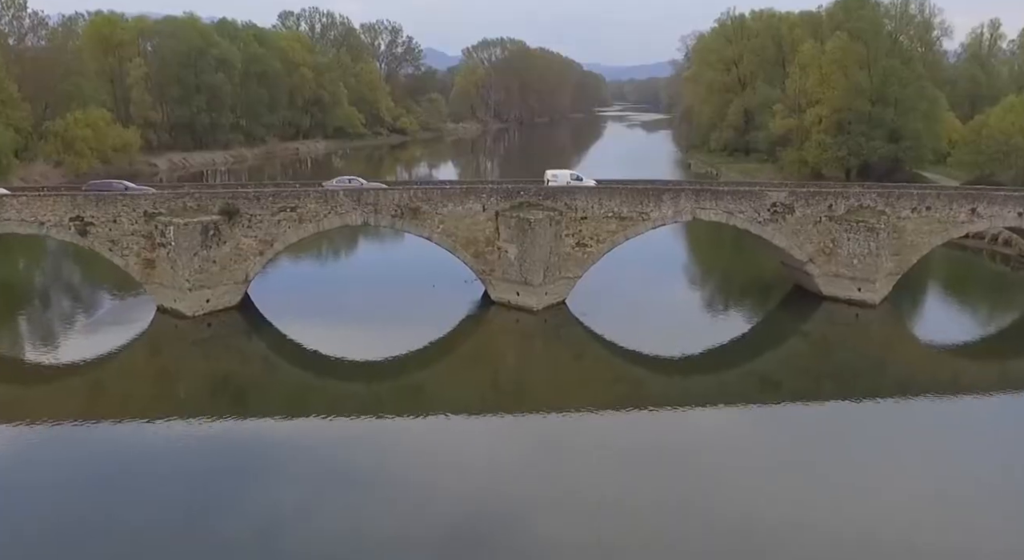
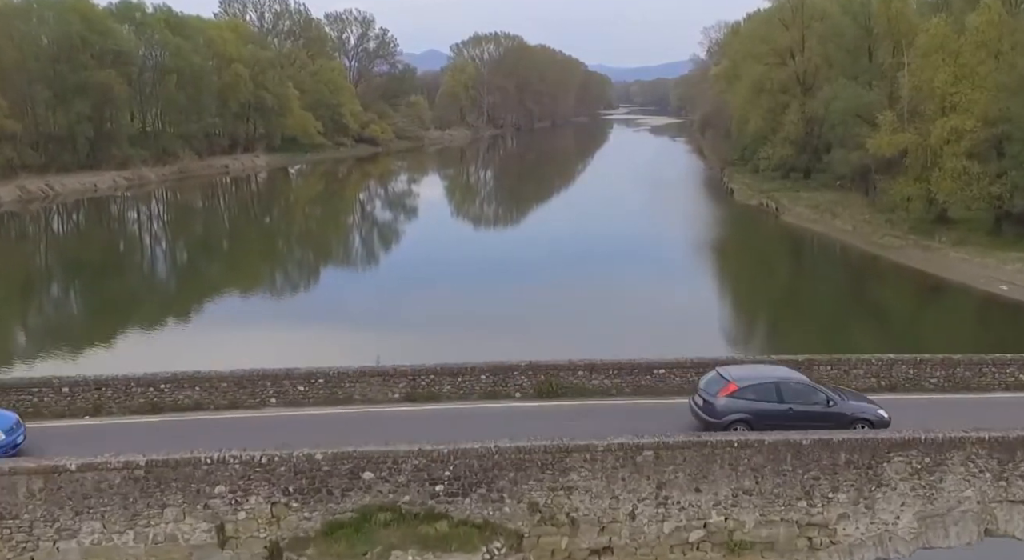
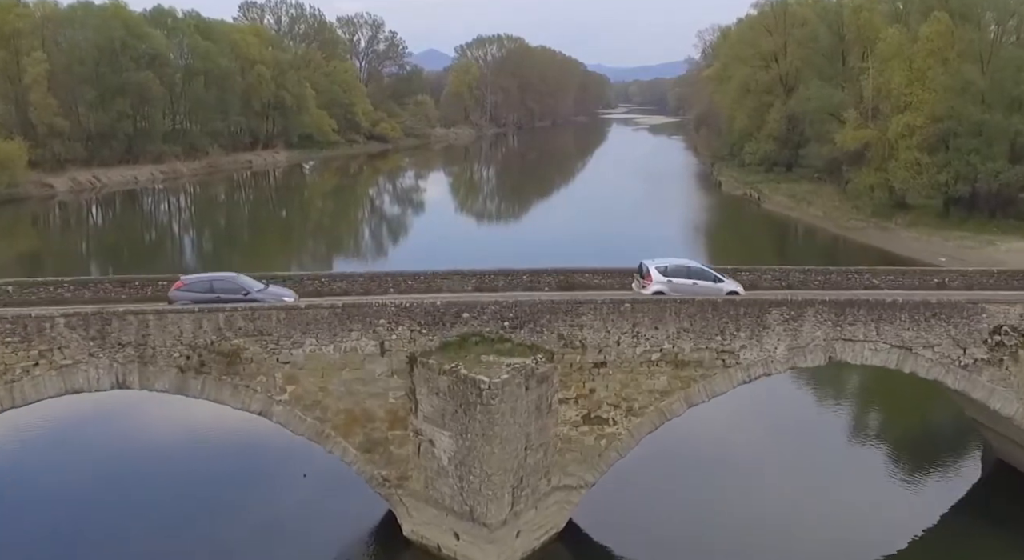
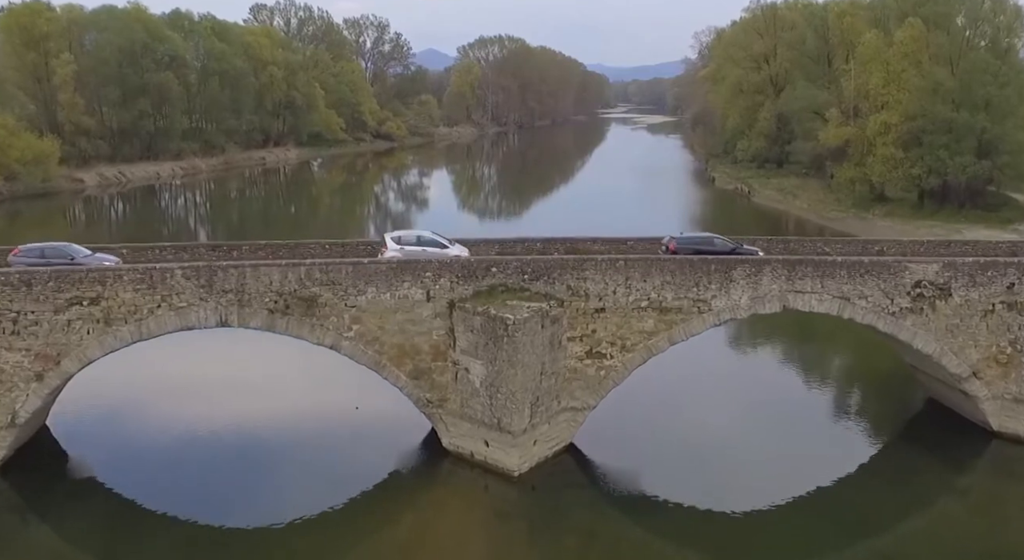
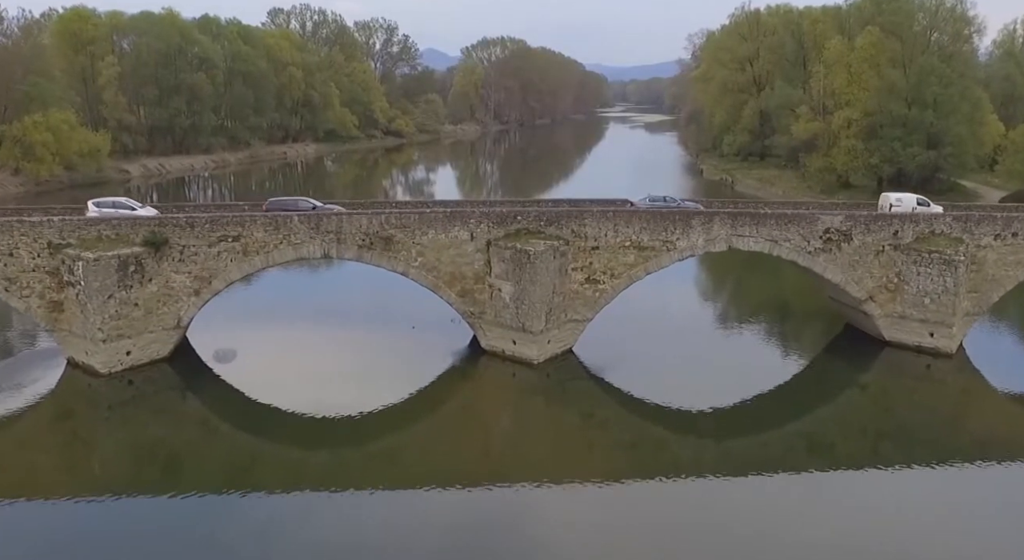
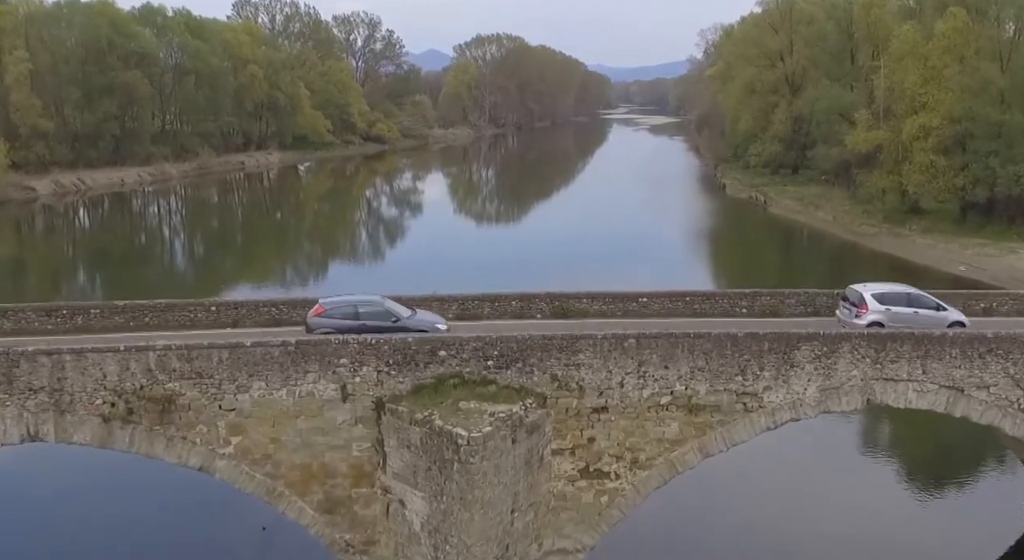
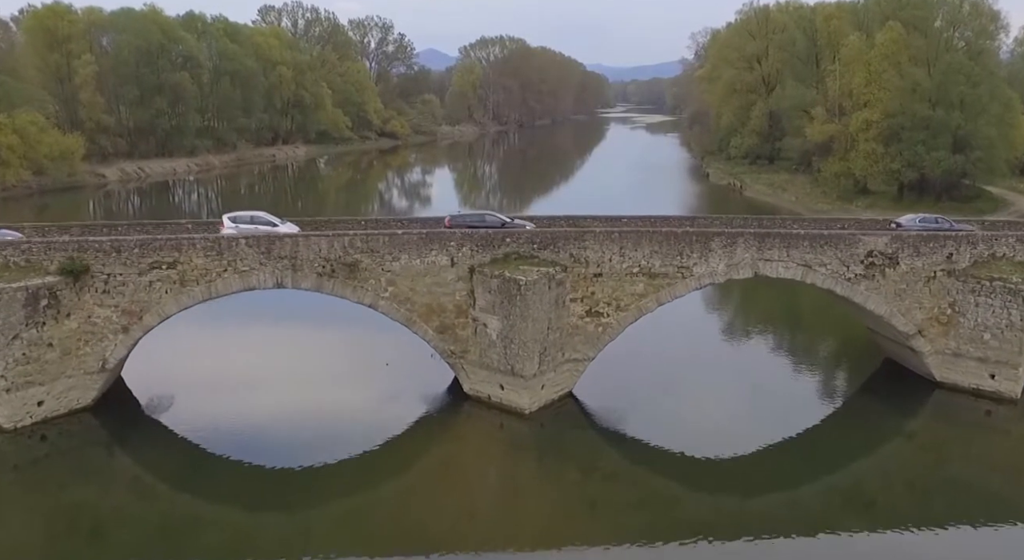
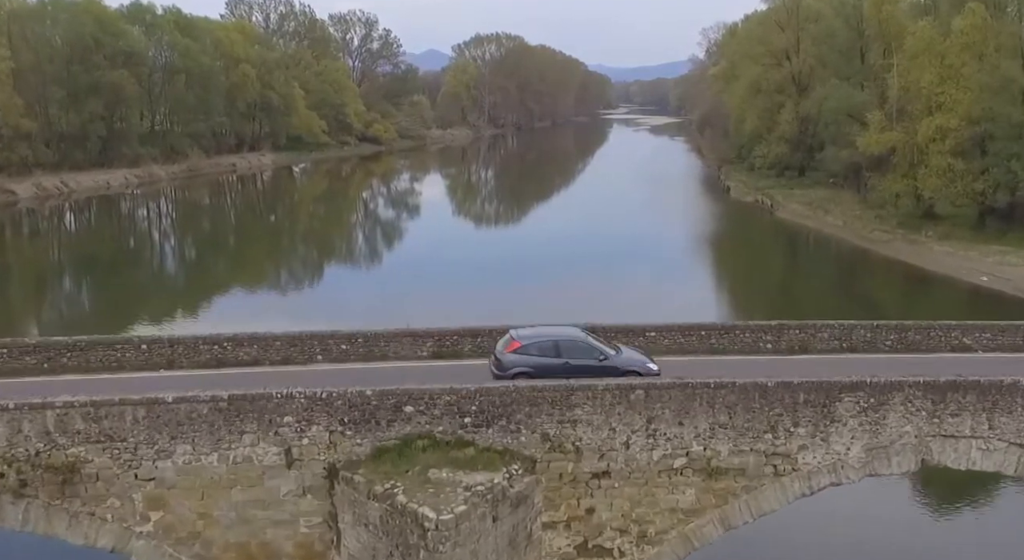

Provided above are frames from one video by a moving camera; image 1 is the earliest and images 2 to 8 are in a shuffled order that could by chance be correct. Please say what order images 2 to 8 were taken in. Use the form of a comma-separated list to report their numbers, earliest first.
5, 7, 4, 3, 6, 8, 2
